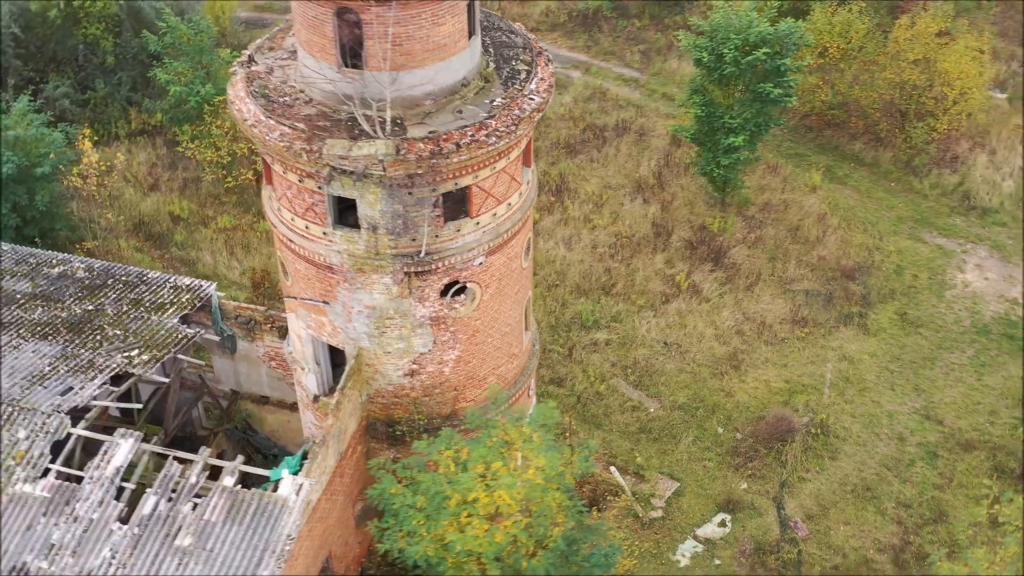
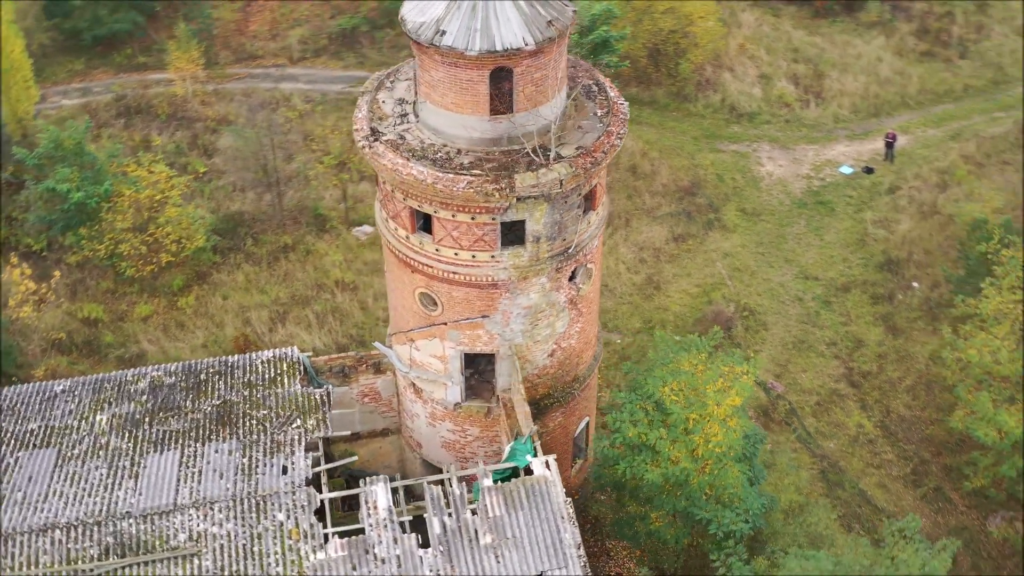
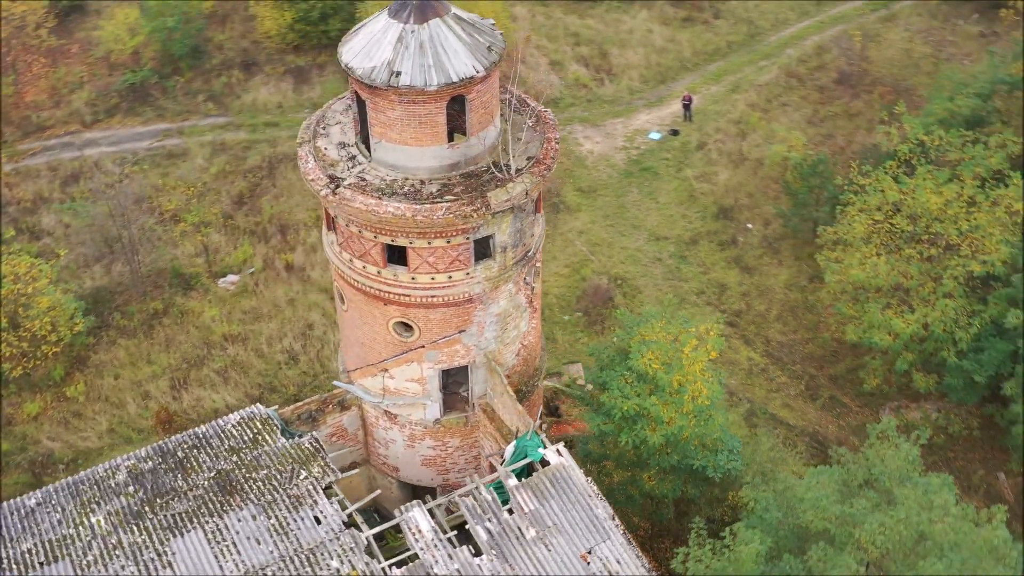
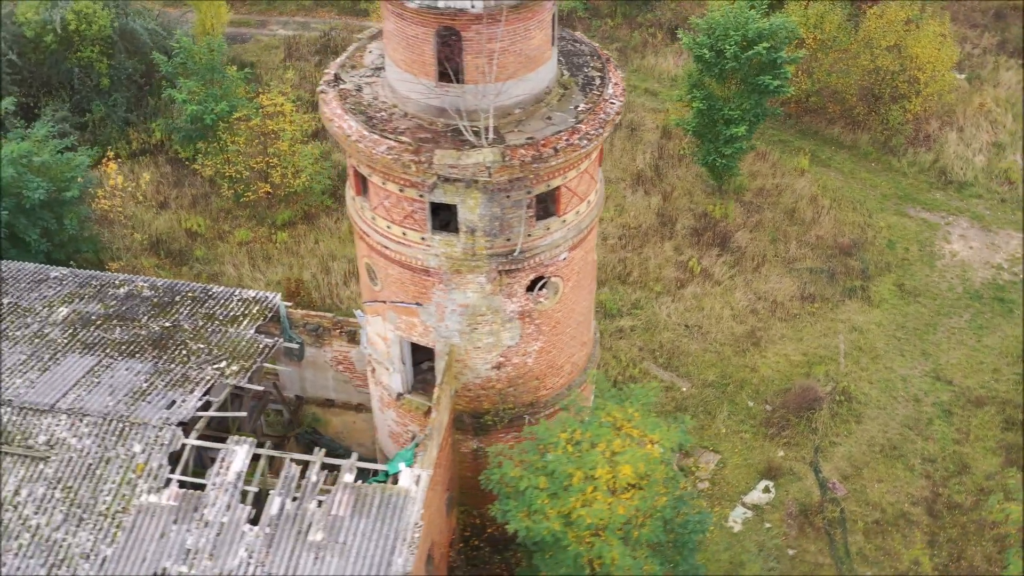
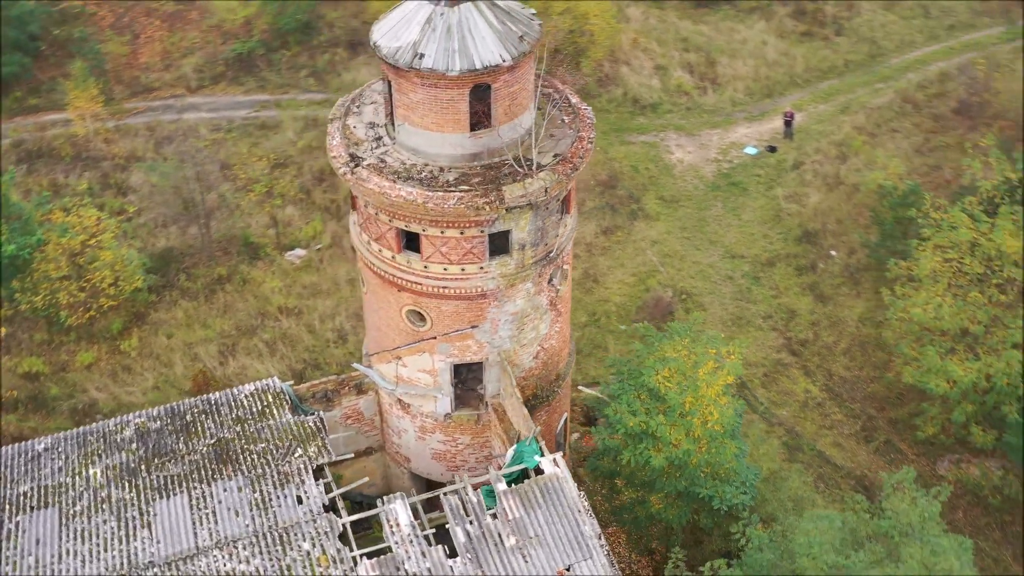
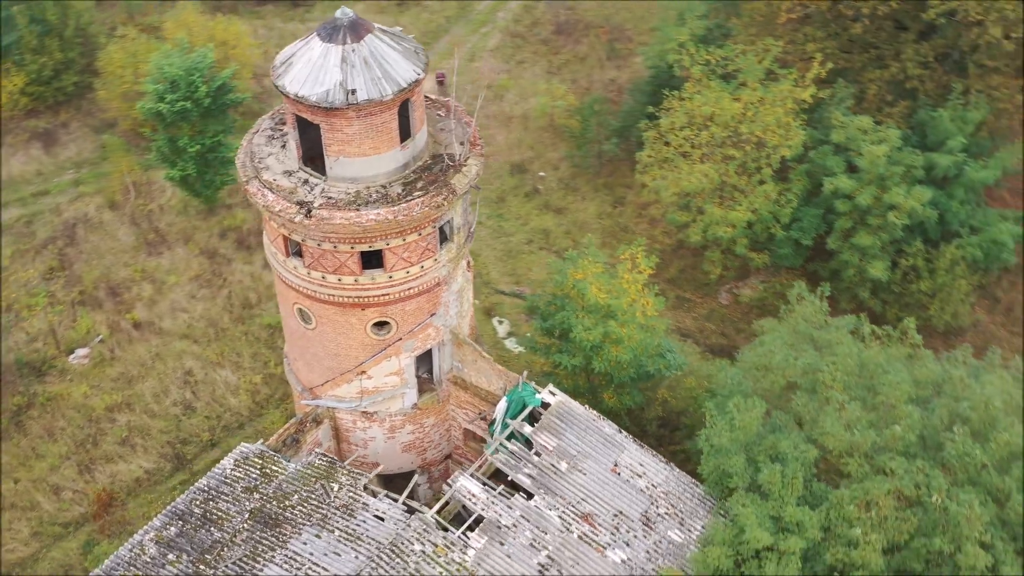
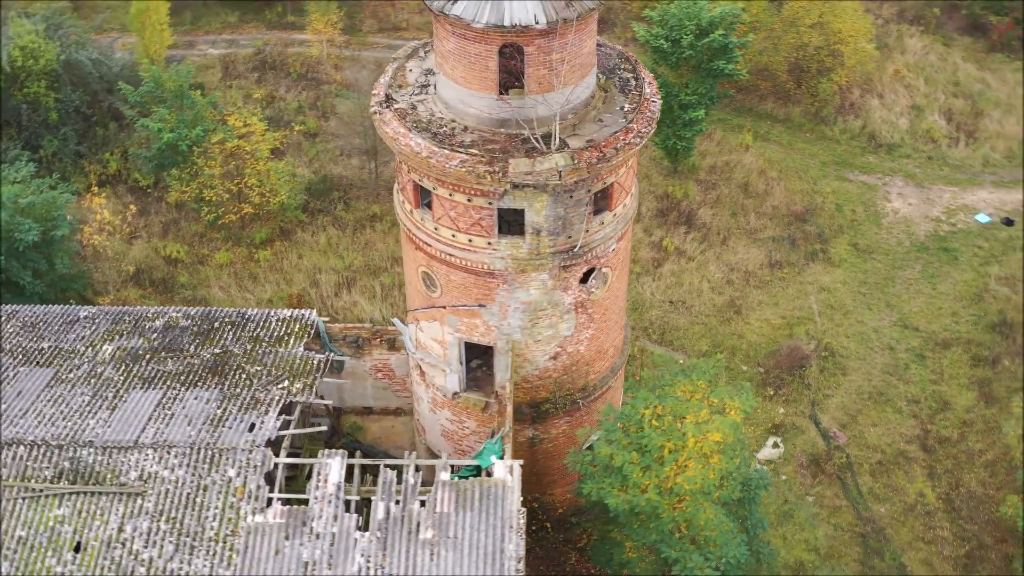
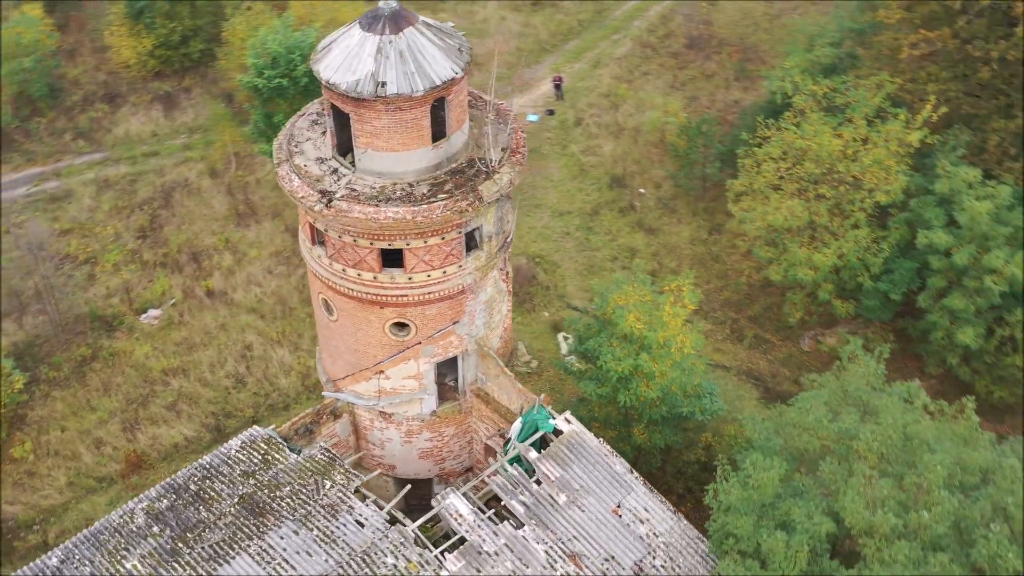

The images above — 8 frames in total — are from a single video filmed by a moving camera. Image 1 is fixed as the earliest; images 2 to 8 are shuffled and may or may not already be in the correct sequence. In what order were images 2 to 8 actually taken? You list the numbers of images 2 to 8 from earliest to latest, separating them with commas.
4, 7, 2, 5, 3, 8, 6
